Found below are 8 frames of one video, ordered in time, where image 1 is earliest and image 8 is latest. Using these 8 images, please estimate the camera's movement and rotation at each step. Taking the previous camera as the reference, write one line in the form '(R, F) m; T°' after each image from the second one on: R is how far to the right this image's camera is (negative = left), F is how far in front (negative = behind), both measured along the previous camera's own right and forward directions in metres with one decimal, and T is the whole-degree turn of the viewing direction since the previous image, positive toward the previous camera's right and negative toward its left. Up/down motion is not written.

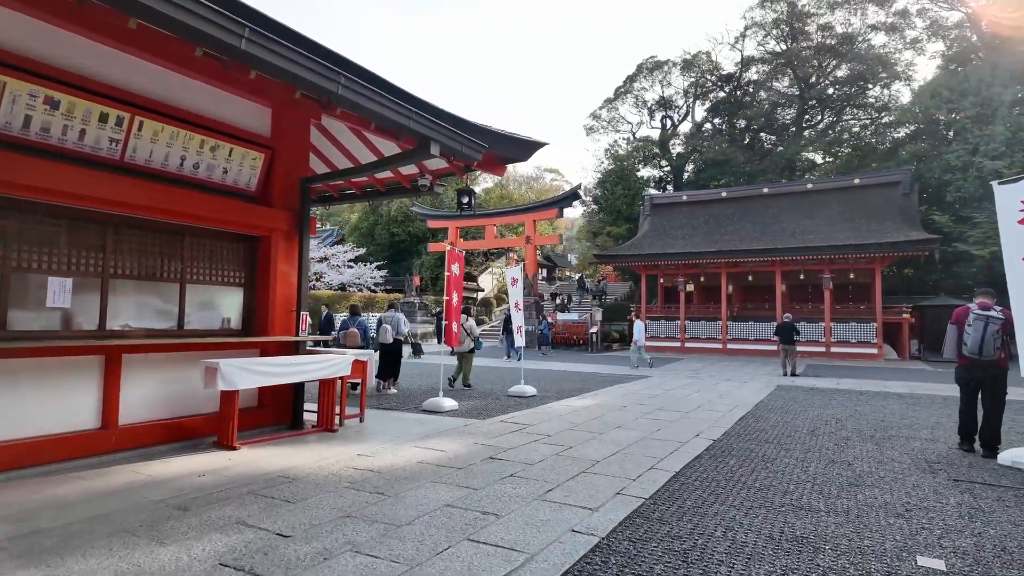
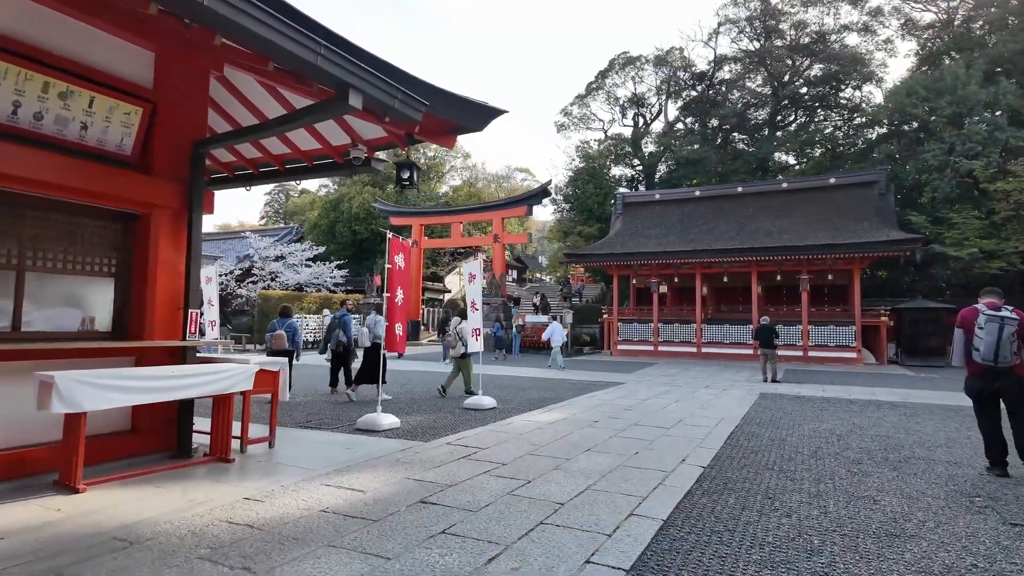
(+0.2, +1.0) m; +3°
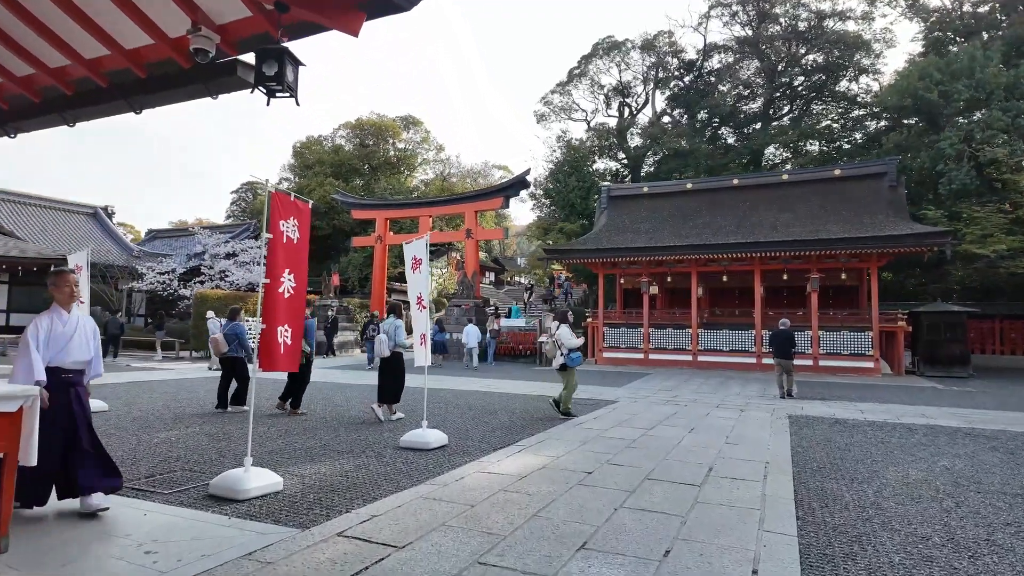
(+0.2, +2.1) m; +2°
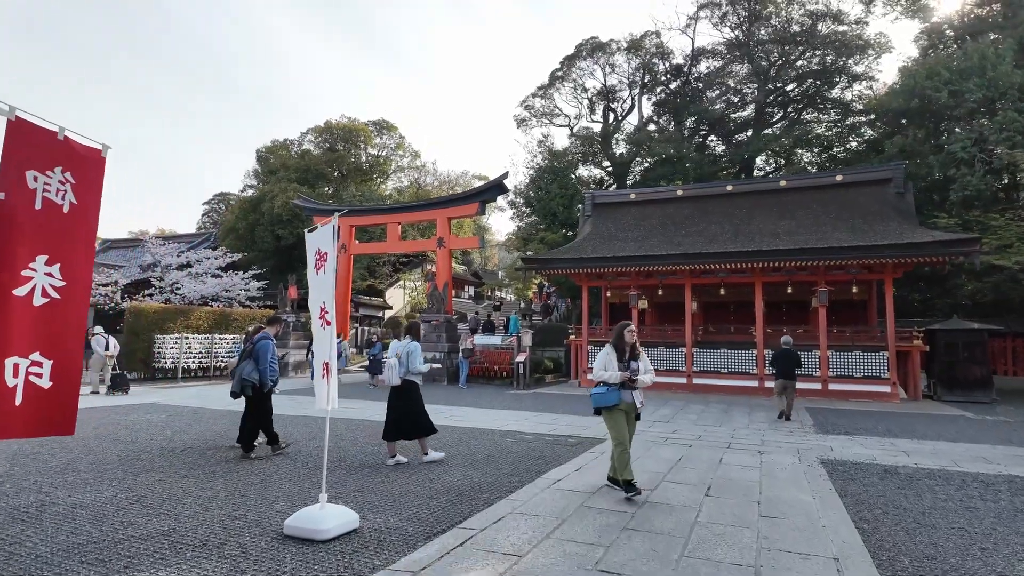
(+0.2, +1.6) m; +2°
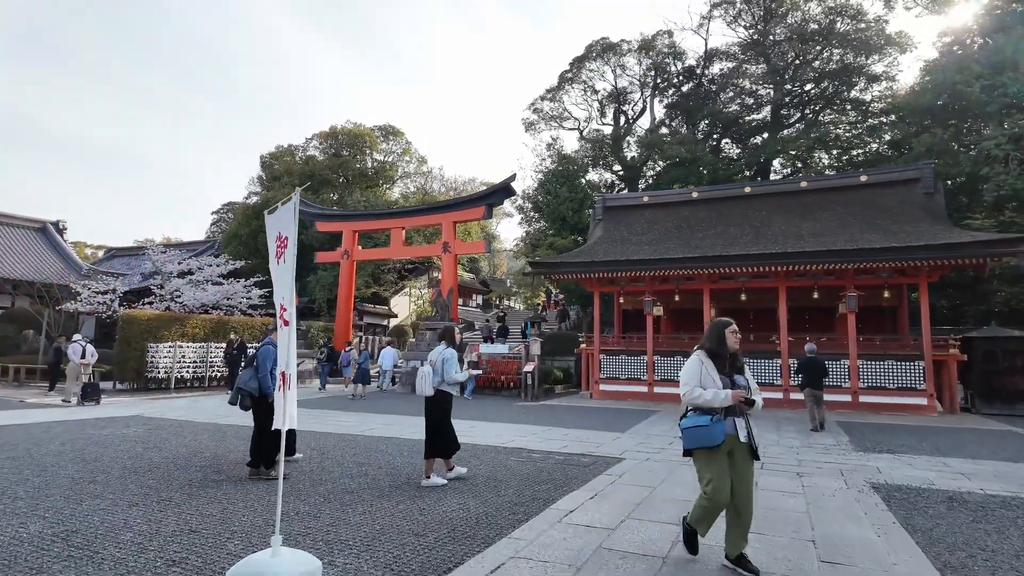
(0.0, +0.7) m; -1°
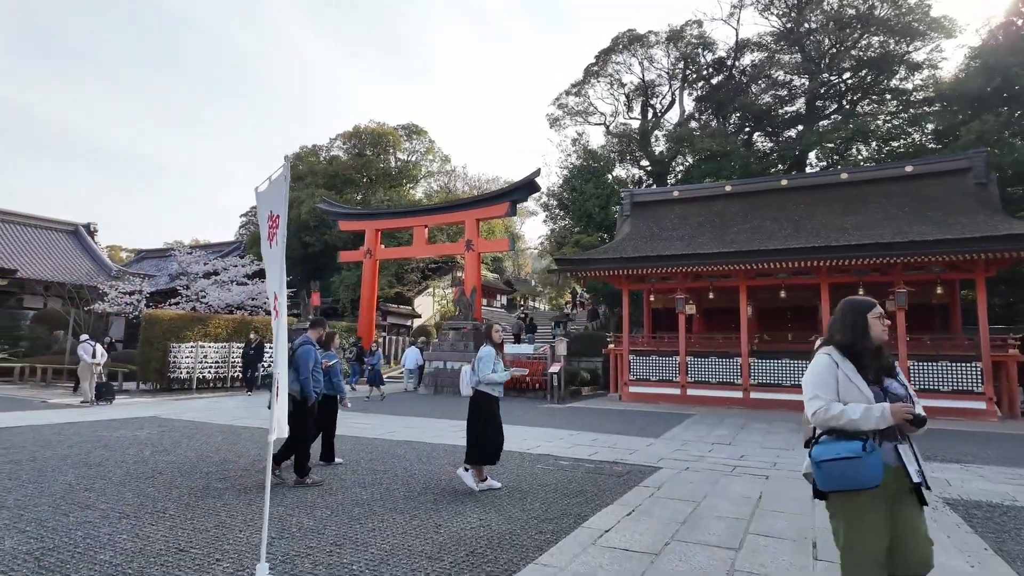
(0.0, +0.5) m; -2°
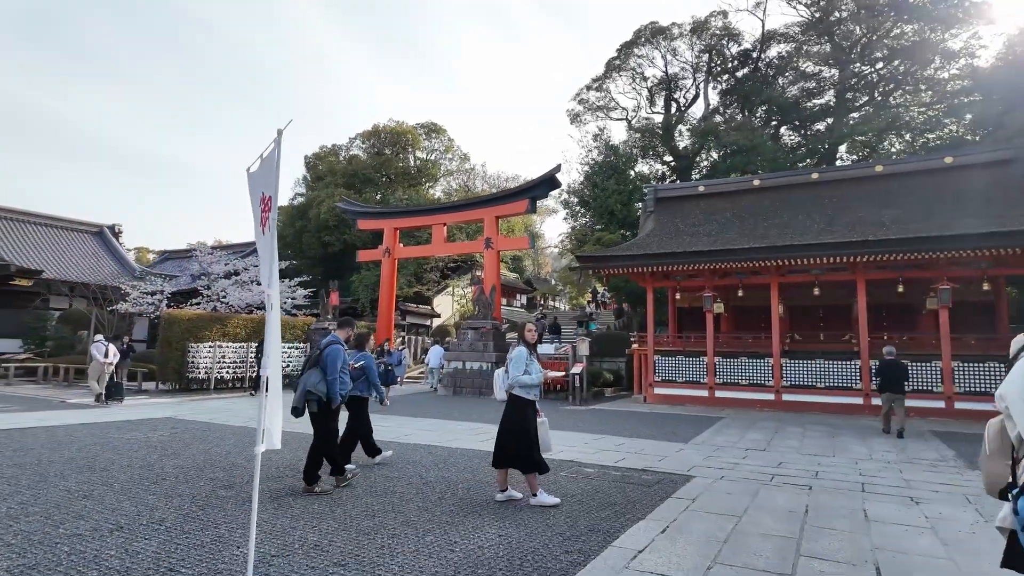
(0.0, +0.3) m; -2°
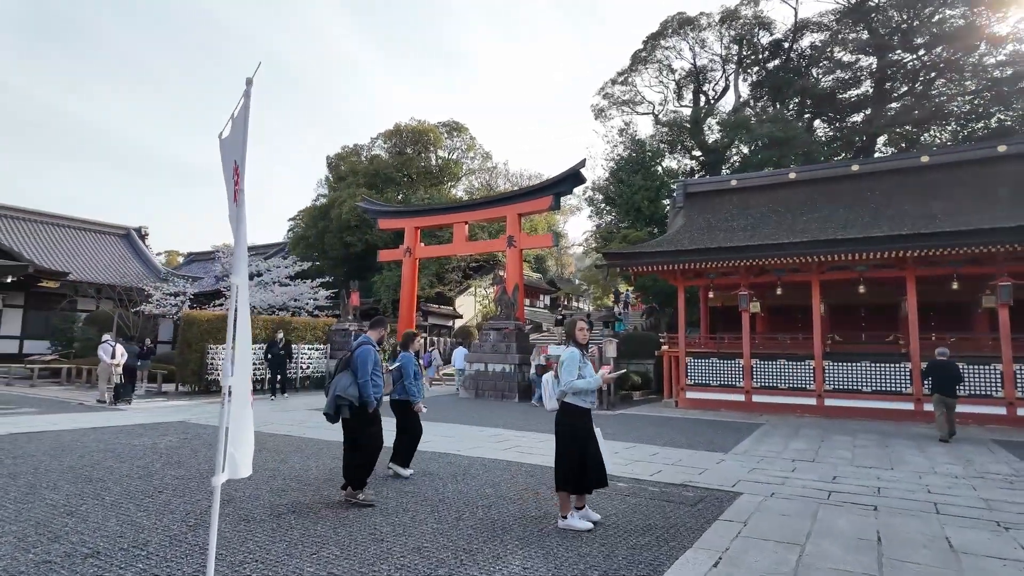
(0.0, +0.5) m; -2°
